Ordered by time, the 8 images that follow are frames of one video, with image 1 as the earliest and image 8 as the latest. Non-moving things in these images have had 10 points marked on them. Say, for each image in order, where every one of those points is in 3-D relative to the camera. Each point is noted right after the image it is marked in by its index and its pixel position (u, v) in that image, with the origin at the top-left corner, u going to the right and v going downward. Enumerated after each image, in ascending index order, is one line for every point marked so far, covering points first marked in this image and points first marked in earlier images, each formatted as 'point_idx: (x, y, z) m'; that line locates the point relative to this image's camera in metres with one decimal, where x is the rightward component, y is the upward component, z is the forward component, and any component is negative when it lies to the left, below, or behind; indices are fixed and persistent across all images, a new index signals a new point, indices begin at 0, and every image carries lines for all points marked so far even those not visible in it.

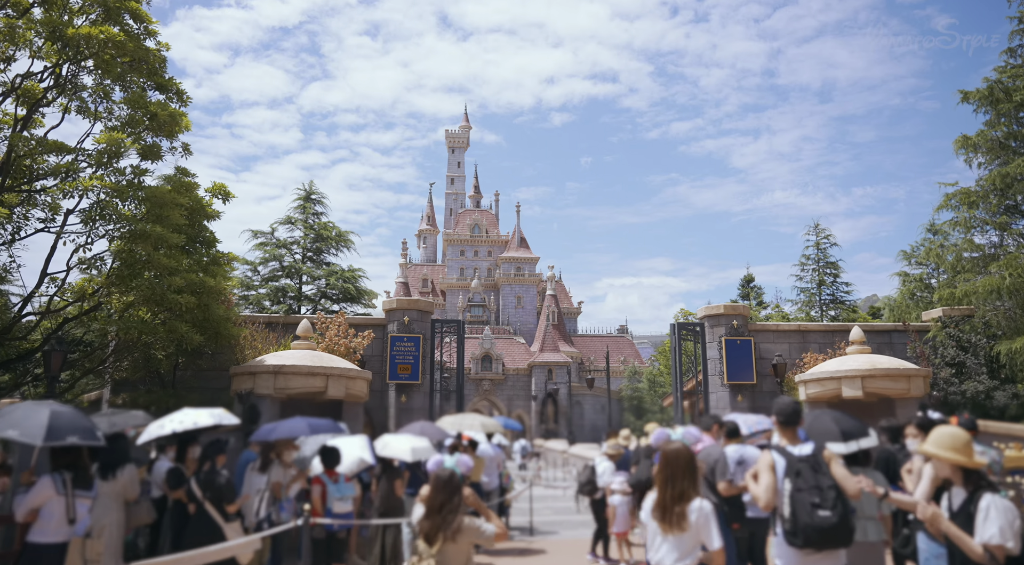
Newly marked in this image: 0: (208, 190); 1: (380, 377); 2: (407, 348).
0: (-7.0, +2.1, +17.7) m
1: (-3.4, -2.4, +19.7) m
2: (-2.7, -1.6, +19.5) m
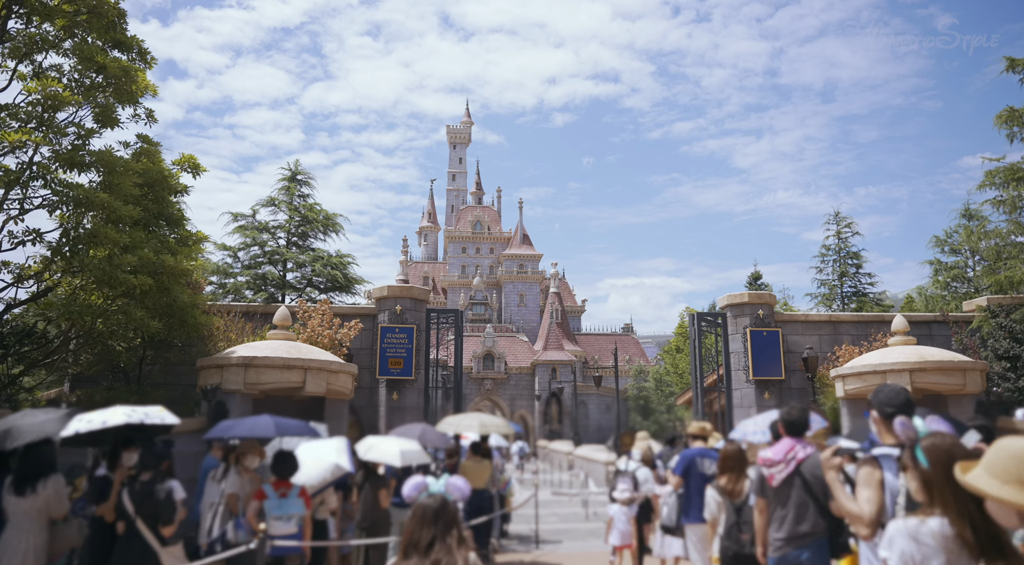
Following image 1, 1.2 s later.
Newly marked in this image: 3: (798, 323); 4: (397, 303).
0: (-6.9, +2.5, +15.9) m
1: (-3.3, -2.1, +17.8) m
2: (-2.6, -1.3, +17.6) m
3: (+7.2, -1.0, +19.4) m
4: (-2.7, -0.5, +17.9) m
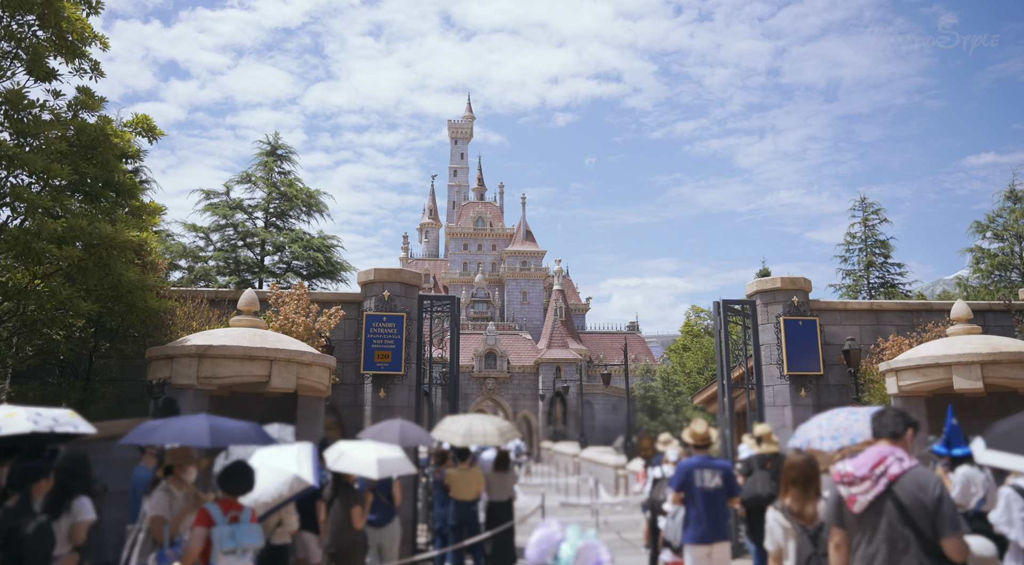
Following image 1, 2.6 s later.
0: (-6.8, +2.8, +13.8) m
1: (-3.2, -1.7, +15.7) m
2: (-2.5, -0.9, +15.5) m
3: (+7.2, -0.7, +17.2) m
4: (-2.6, -0.1, +15.8) m
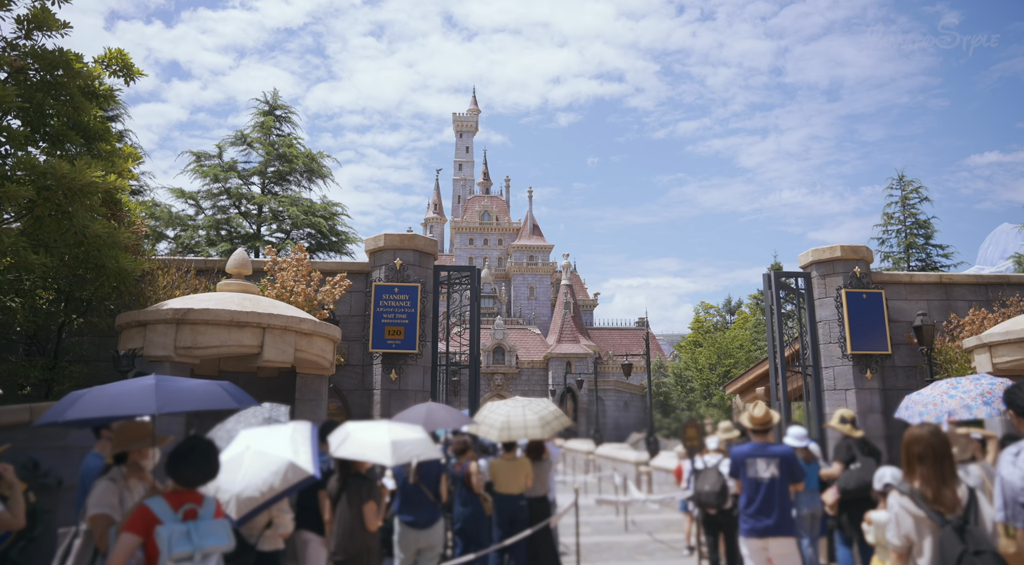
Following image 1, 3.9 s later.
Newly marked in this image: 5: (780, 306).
0: (-6.3, +3.4, +11.9) m
1: (-2.7, -1.1, +13.8) m
2: (-2.0, -0.3, +13.6) m
3: (+7.8, -0.1, +15.3) m
4: (-2.1, +0.5, +13.9) m
5: (+5.5, -0.5, +16.0) m
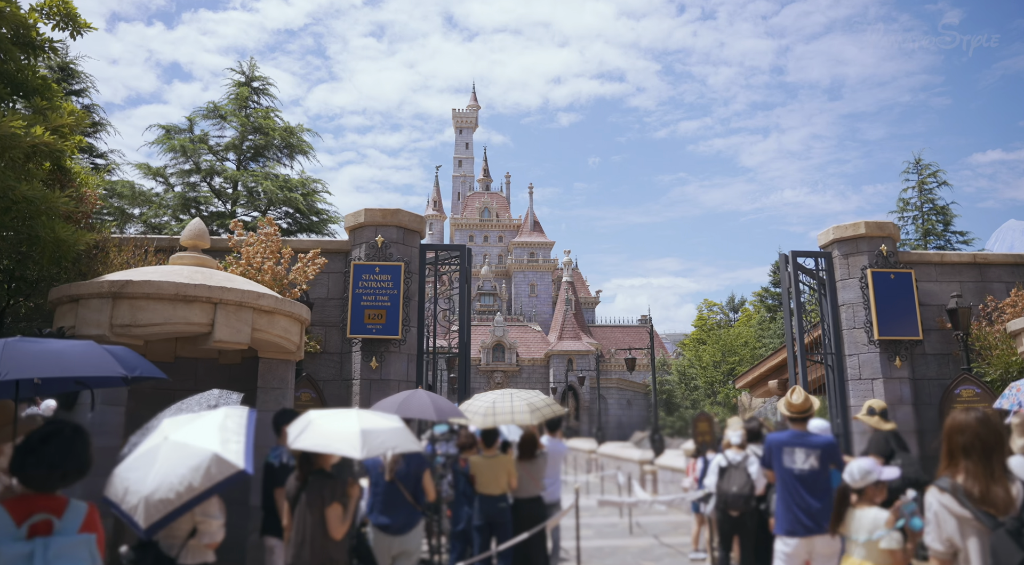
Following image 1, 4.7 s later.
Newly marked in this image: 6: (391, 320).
0: (-6.5, +3.7, +10.7) m
1: (-2.8, -0.8, +12.5) m
2: (-2.1, 0.0, +12.3) m
3: (+7.6, +0.3, +14.0) m
4: (-2.2, +0.8, +12.6) m
5: (+5.4, -0.1, +14.7) m
6: (-1.9, -0.6, +12.2) m
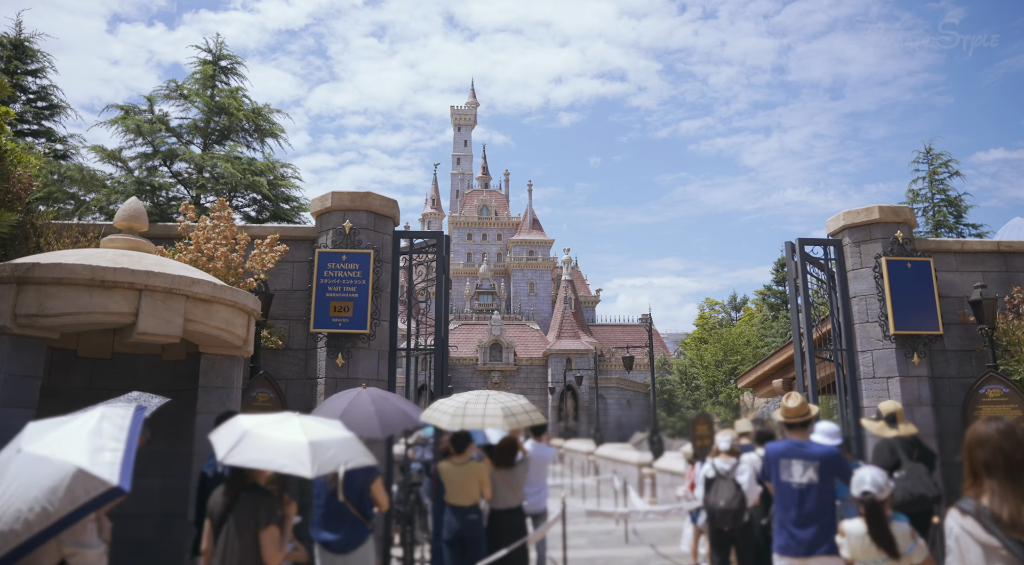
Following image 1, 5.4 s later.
0: (-6.8, +3.9, +9.6) m
1: (-3.1, -0.7, +11.5) m
2: (-2.4, +0.2, +11.2) m
3: (+7.4, +0.5, +12.9) m
4: (-2.5, +0.9, +11.5) m
5: (+5.2, 0.0, +13.6) m
6: (-2.2, -0.4, +11.1) m
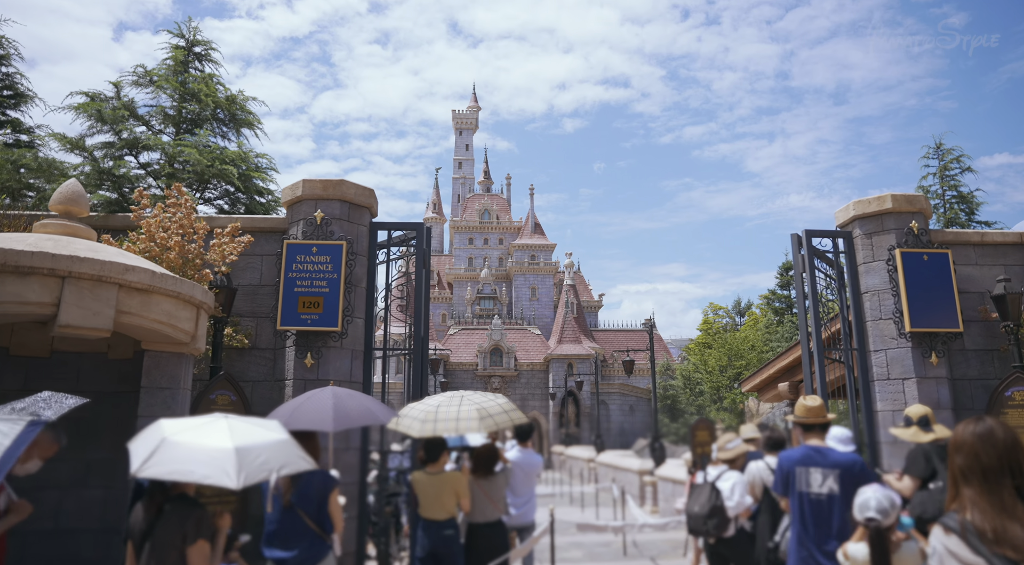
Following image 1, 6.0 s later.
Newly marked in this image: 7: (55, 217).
0: (-7.0, +4.0, +8.8) m
1: (-3.3, -0.6, +10.6) m
2: (-2.6, +0.2, +10.4) m
3: (+7.2, +0.6, +12.0) m
4: (-2.7, +1.0, +10.7) m
5: (+5.0, +0.1, +12.7) m
6: (-2.4, -0.4, +10.2) m
7: (-4.6, +0.6, +7.8) m
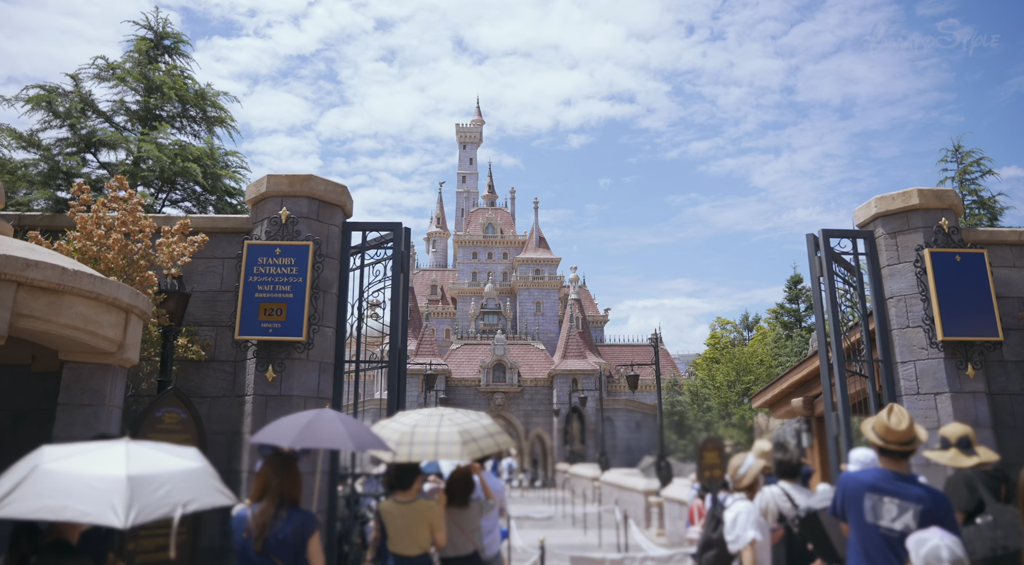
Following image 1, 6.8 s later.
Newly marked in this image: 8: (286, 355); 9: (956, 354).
0: (-7.2, +3.9, +7.8) m
1: (-3.5, -0.6, +9.6) m
2: (-2.8, +0.2, +9.3) m
3: (+7.0, +0.5, +10.9) m
4: (-2.9, +1.0, +9.6) m
5: (+4.8, 0.0, +11.6) m
6: (-2.6, -0.4, +9.2) m
7: (-4.8, +0.6, +6.8) m
8: (-2.7, -0.9, +9.1) m
9: (+5.8, -0.9, +10.2) m
